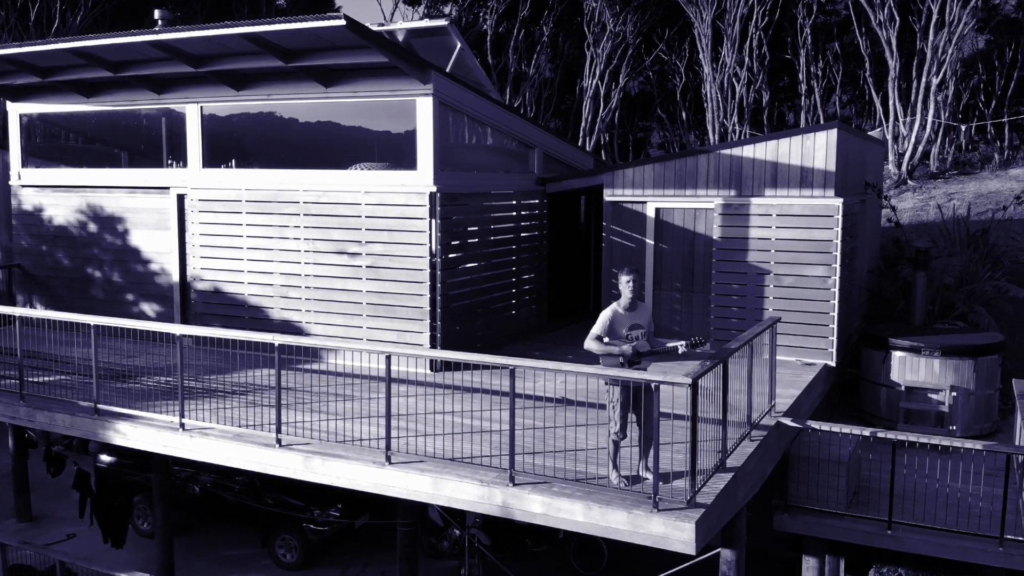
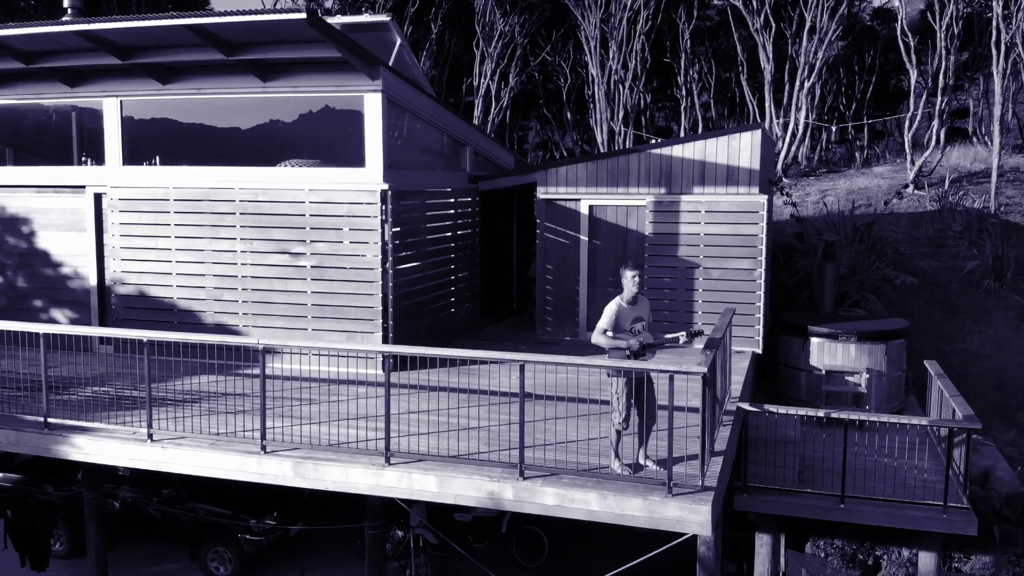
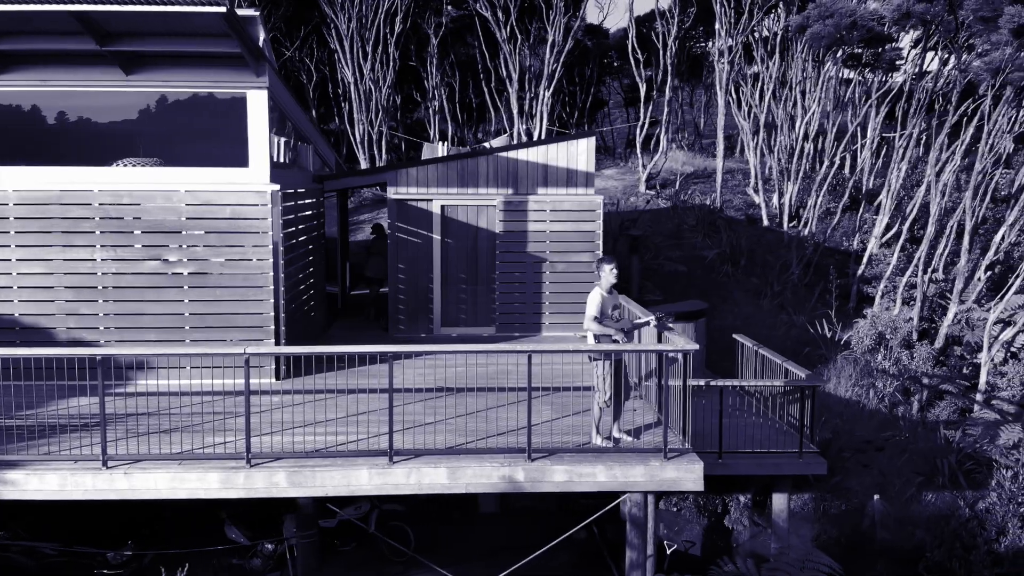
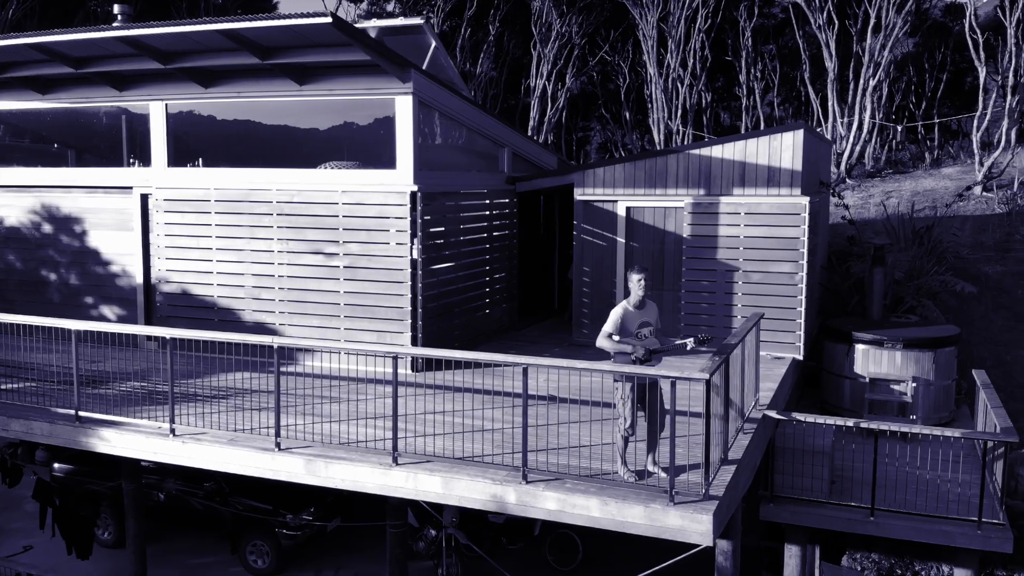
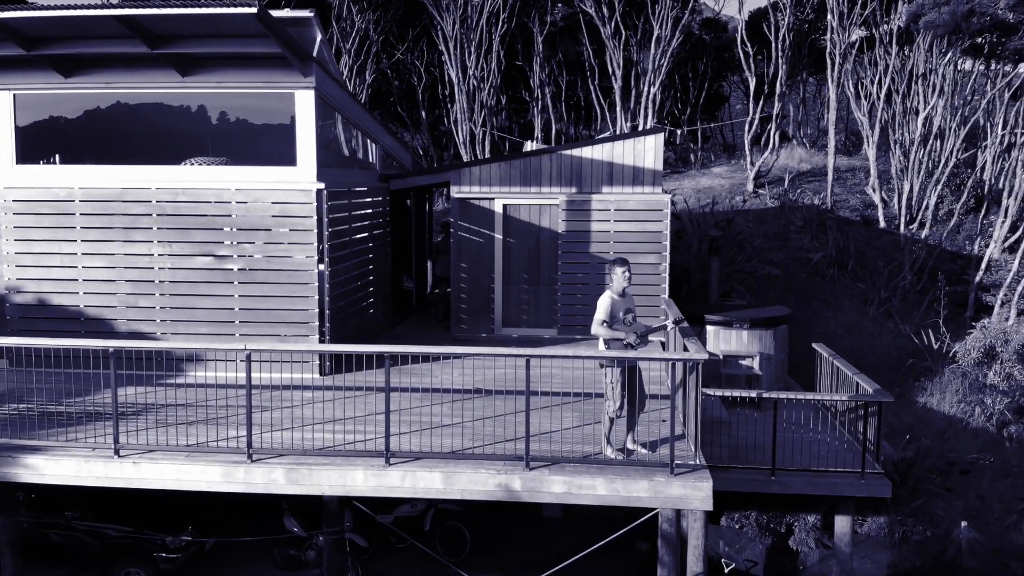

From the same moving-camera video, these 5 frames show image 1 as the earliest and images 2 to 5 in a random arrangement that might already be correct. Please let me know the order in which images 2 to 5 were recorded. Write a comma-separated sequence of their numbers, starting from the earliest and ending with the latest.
4, 2, 5, 3
